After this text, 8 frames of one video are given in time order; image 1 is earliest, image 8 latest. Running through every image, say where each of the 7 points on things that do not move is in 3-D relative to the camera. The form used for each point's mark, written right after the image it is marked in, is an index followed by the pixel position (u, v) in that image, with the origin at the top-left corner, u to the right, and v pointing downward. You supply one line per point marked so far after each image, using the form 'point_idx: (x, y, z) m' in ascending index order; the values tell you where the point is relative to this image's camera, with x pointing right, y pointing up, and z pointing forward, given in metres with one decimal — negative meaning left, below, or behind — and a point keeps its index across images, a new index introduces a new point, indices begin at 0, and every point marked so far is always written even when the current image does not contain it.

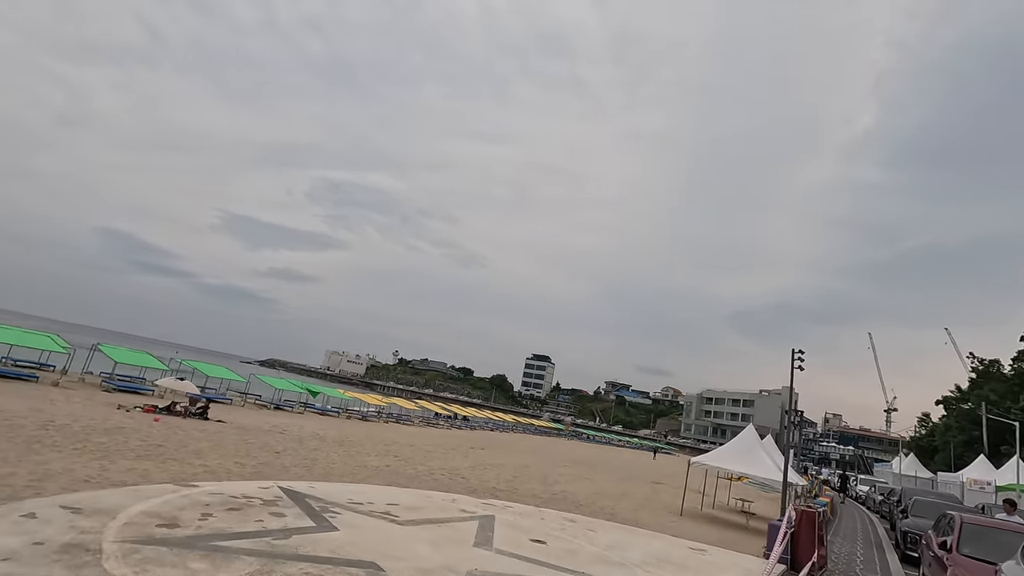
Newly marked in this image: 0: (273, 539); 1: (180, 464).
0: (-1.7, -1.7, +3.4) m
1: (-6.9, -3.6, +10.4) m
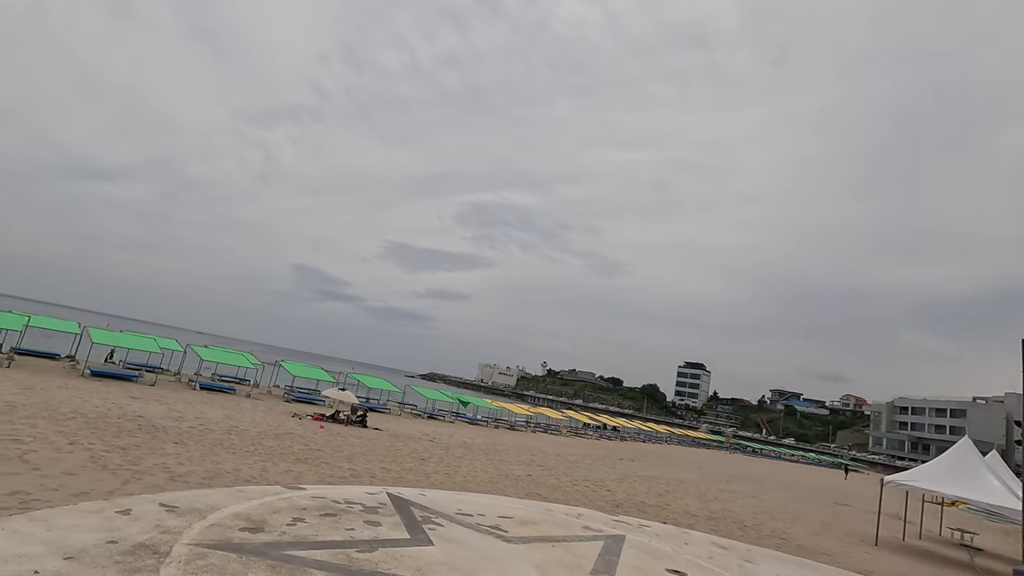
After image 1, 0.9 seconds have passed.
0: (-1.0, -1.6, +3.1) m
1: (-4.0, -3.9, +11.2) m
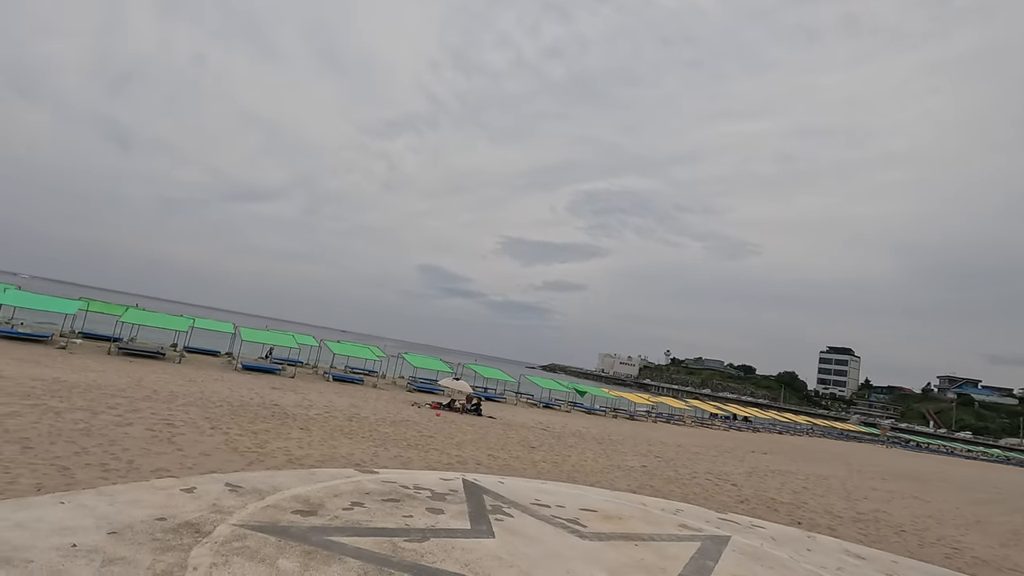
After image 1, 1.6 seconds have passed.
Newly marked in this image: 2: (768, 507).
0: (-0.6, -1.5, +2.9) m
1: (-1.7, -3.7, +11.5) m
2: (+5.9, -5.1, +11.4) m
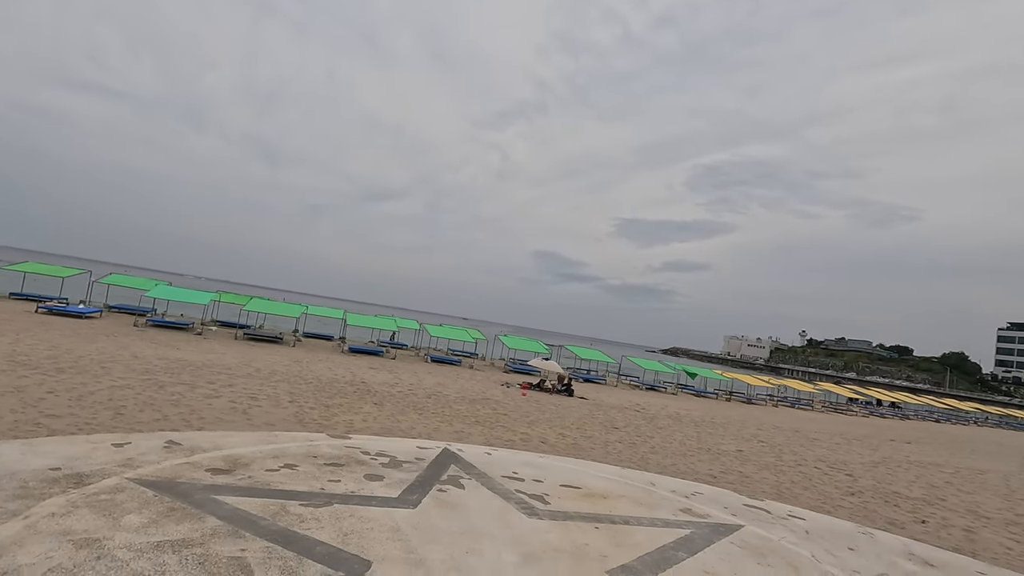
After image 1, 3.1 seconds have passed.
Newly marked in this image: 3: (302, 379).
0: (-1.1, -1.1, +2.6) m
1: (-0.2, -3.1, +11.3) m
2: (+7.3, -4.2, +9.6) m
3: (-5.7, -2.5, +13.5) m
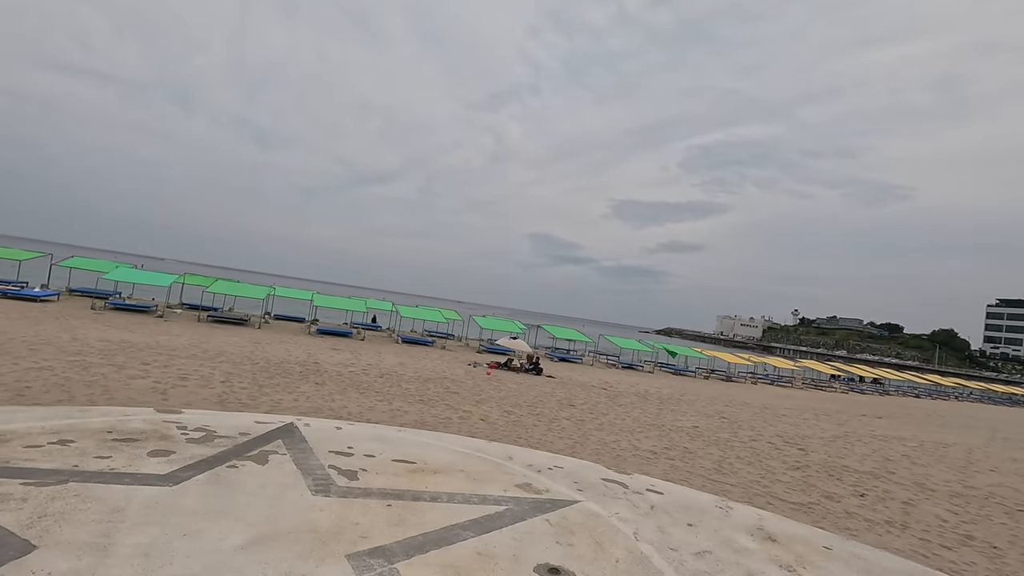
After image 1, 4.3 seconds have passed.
0: (-2.3, -0.9, +2.3) m
1: (-1.4, -2.6, +11.1) m
2: (+6.1, -3.6, +9.5) m
3: (-7.0, -1.9, +13.2) m
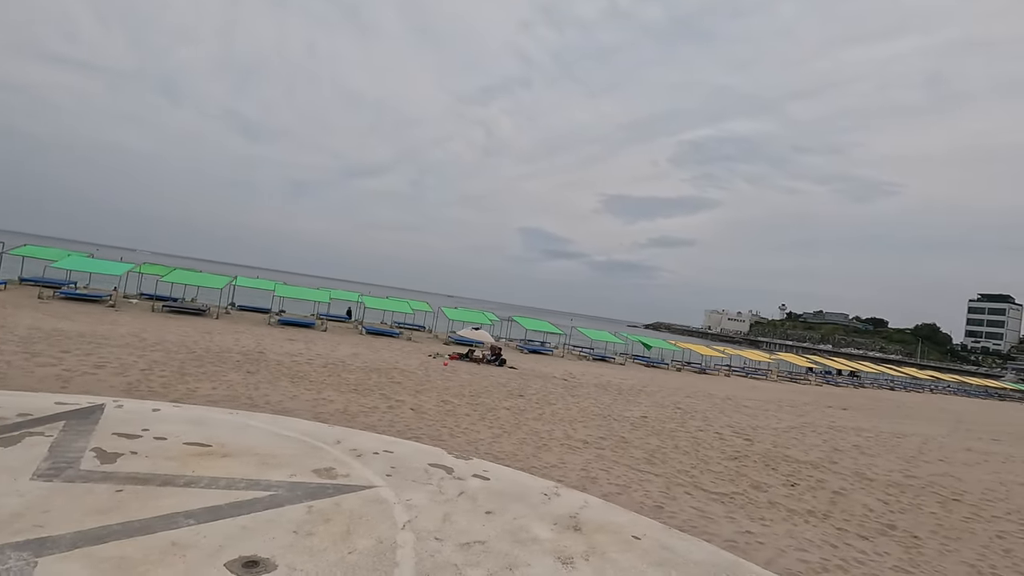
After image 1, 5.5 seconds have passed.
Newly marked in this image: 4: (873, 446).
0: (-3.5, -0.7, +2.0) m
1: (-2.7, -2.3, +10.8) m
2: (+4.8, -3.3, +9.3) m
3: (-8.3, -1.6, +12.8) m
4: (+9.7, -4.2, +13.4) m
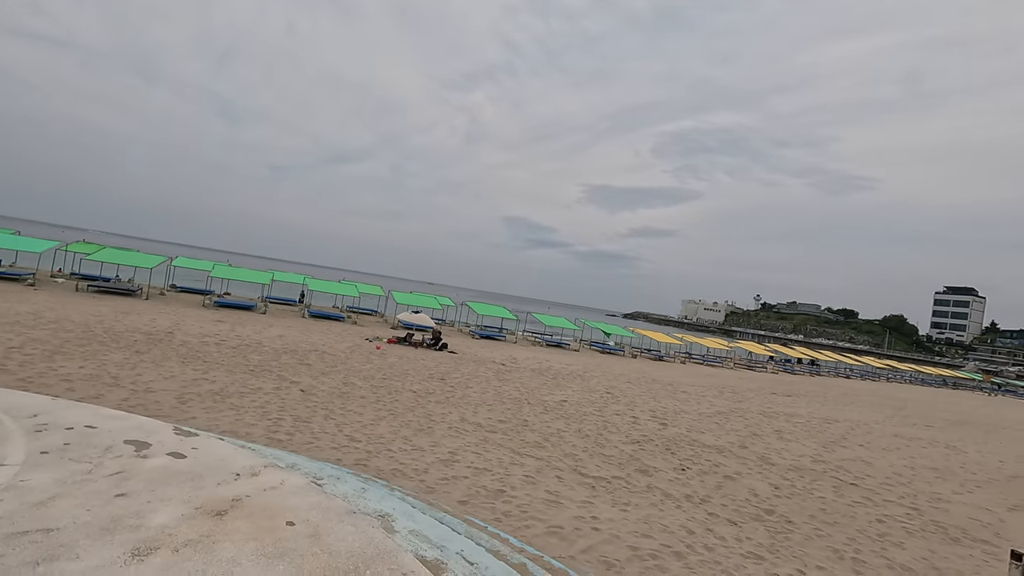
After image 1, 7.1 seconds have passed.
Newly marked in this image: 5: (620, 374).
0: (-5.1, -0.4, +1.4) m
1: (-4.7, -1.8, +10.3) m
2: (+2.8, -3.0, +9.1) m
3: (-10.4, -1.0, +12.1) m
4: (+7.6, -3.8, +13.4) m
5: (+4.3, -3.4, +19.5) m
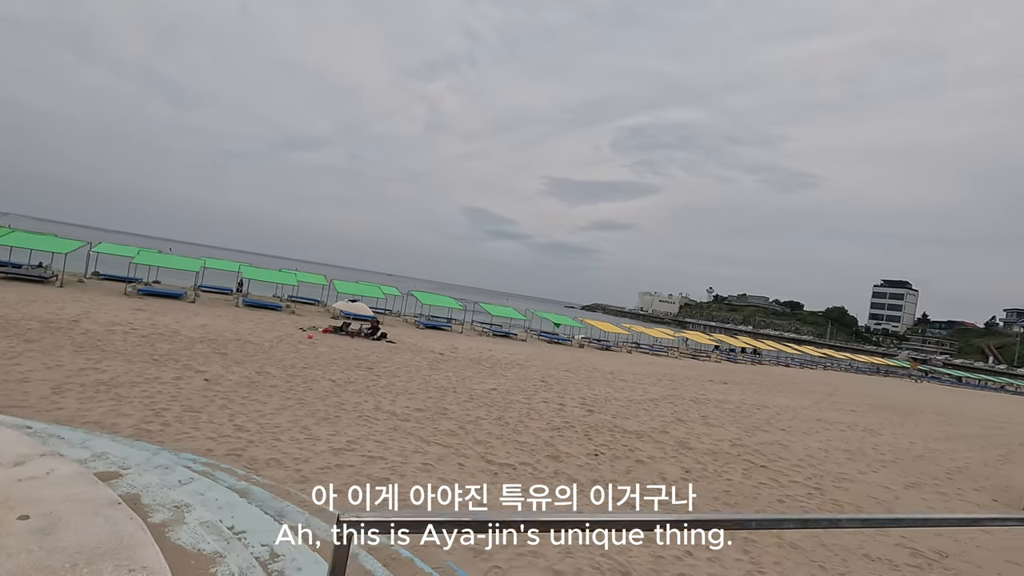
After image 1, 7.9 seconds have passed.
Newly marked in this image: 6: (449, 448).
0: (-6.0, -0.3, +0.8) m
1: (-6.2, -1.5, +9.7) m
2: (+1.4, -2.7, +9.1) m
3: (-12.0, -0.6, +11.1) m
4: (+5.8, -3.5, +13.8) m
5: (+2.0, -3.0, +19.6) m
6: (-0.9, -2.3, +7.1) m
